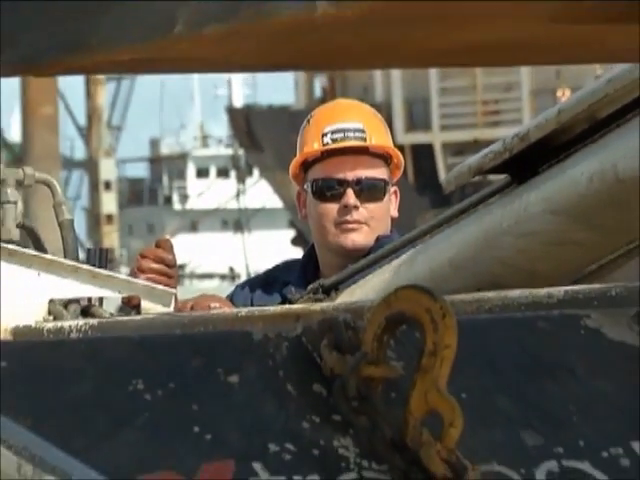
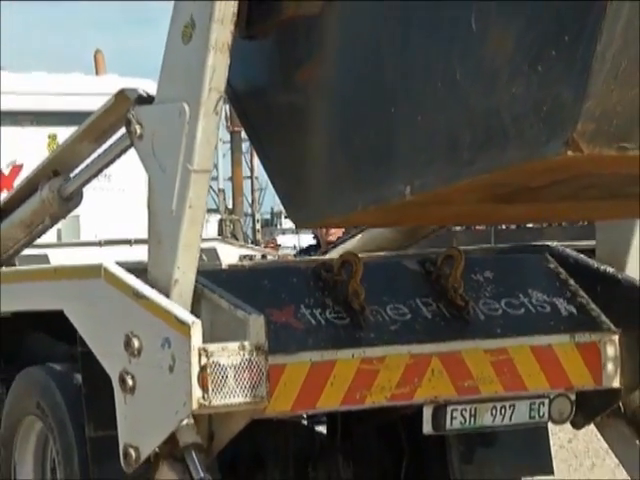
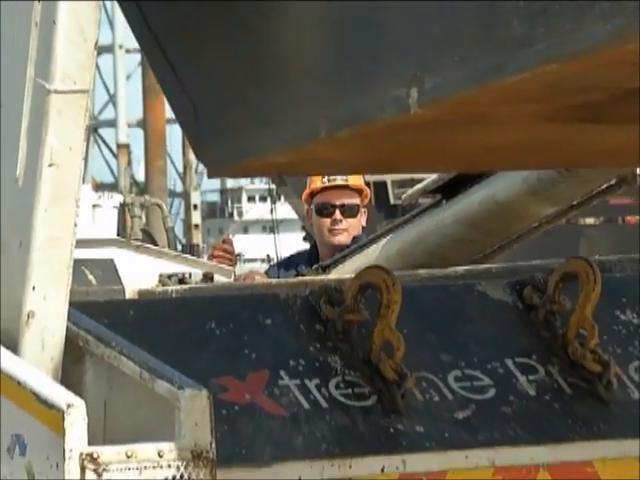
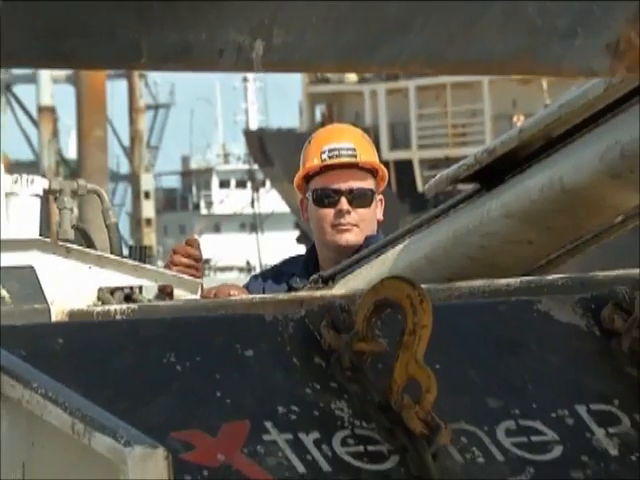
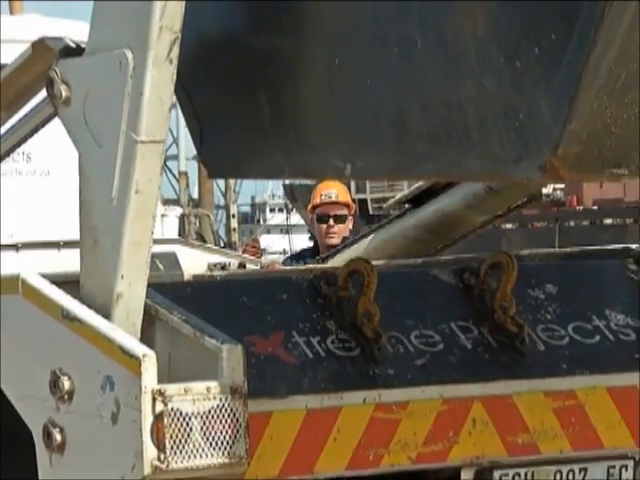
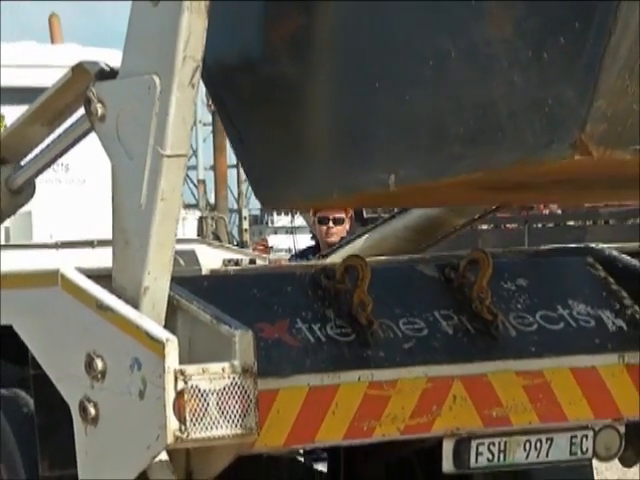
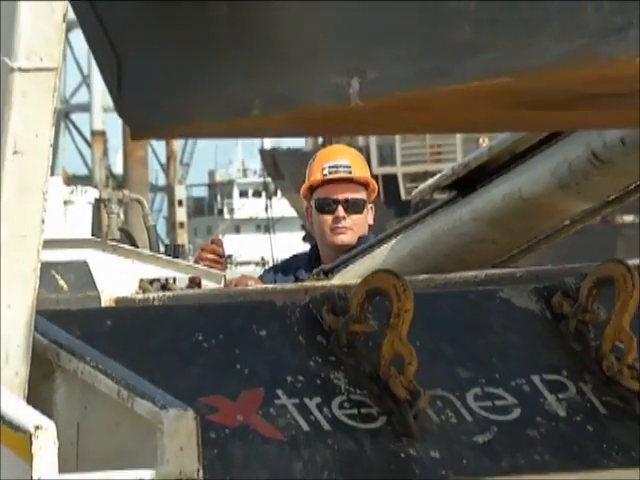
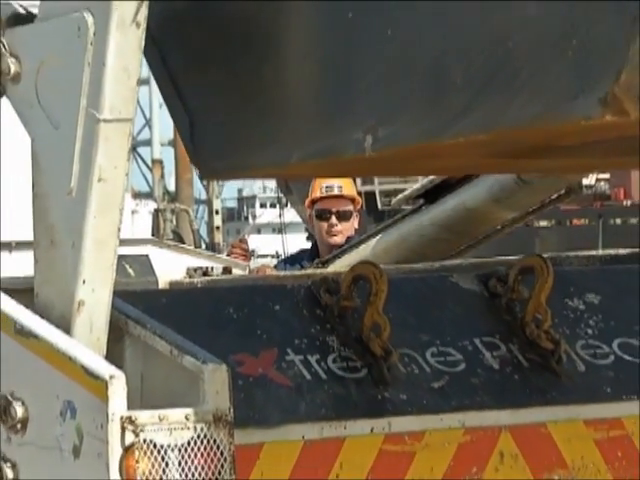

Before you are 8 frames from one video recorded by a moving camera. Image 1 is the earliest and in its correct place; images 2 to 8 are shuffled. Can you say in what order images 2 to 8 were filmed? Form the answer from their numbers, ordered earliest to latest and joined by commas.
4, 7, 3, 8, 5, 6, 2
